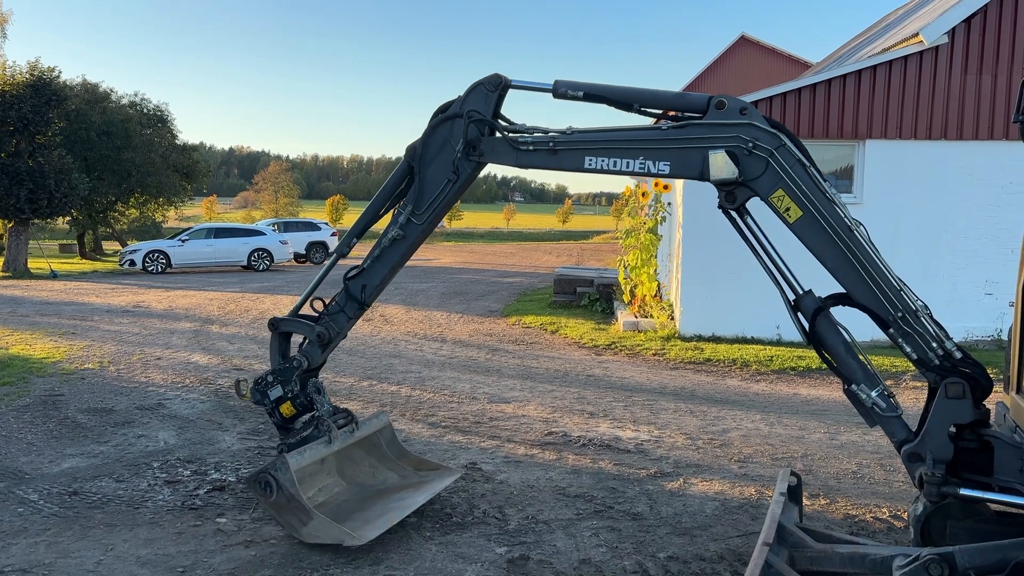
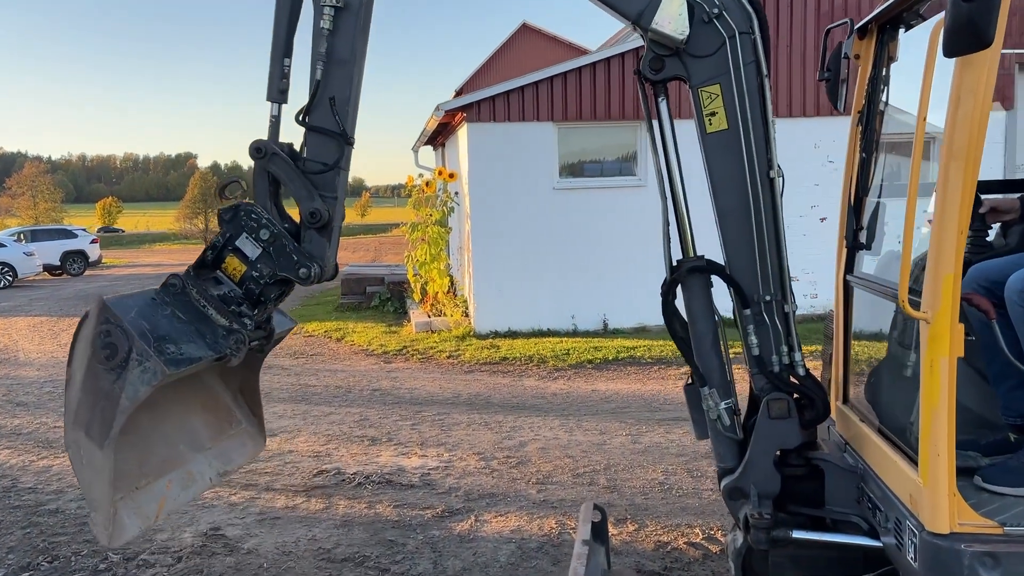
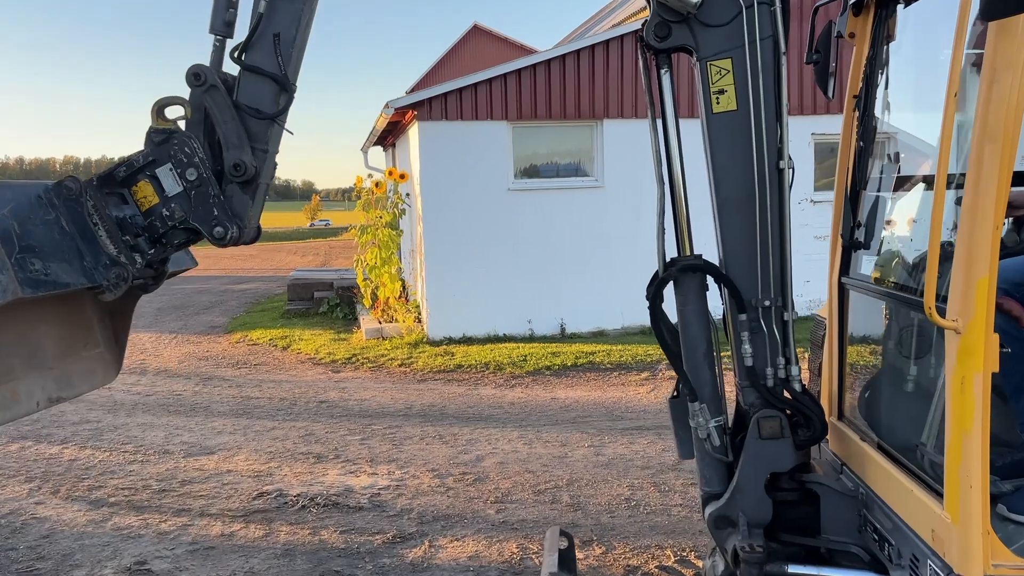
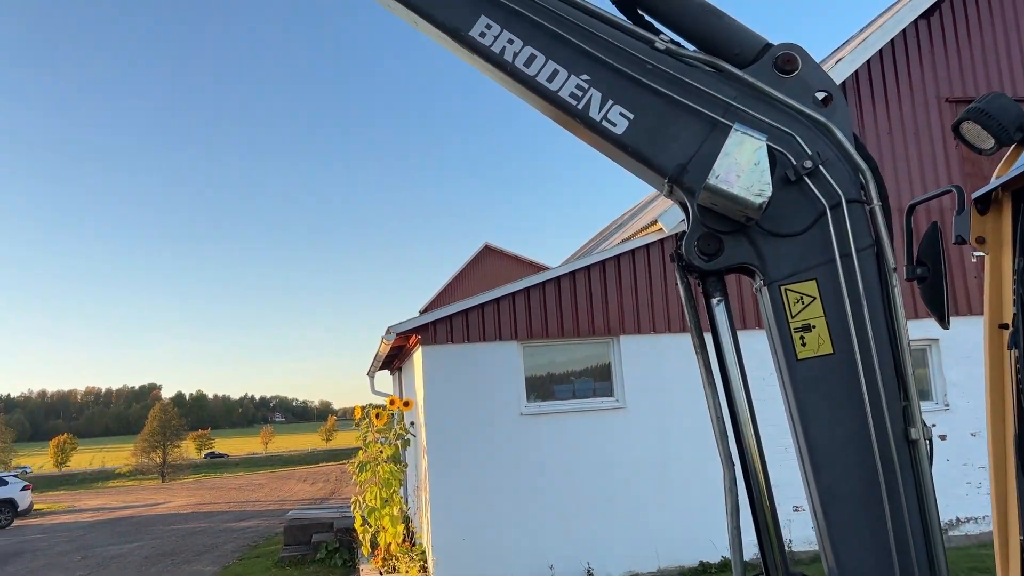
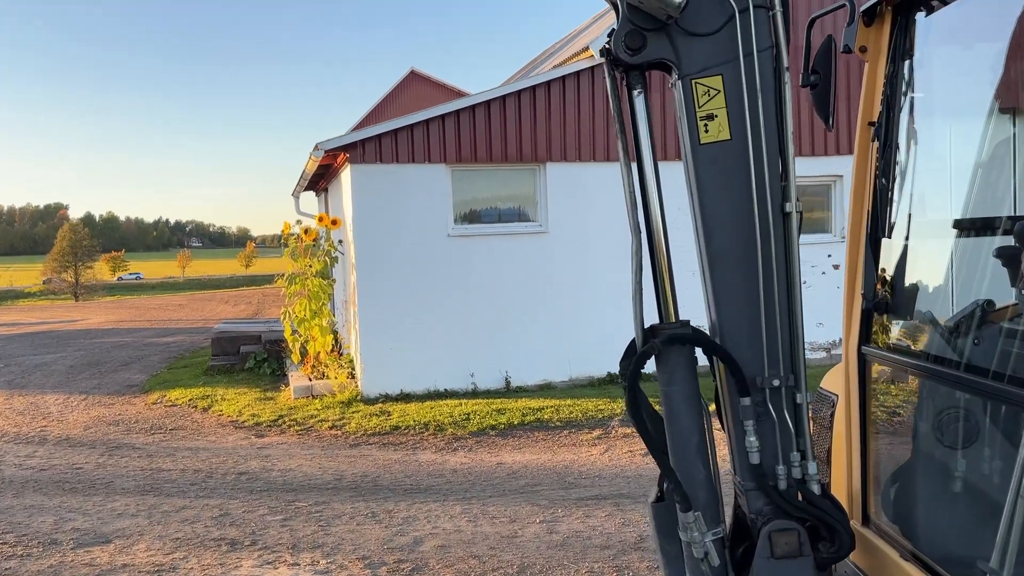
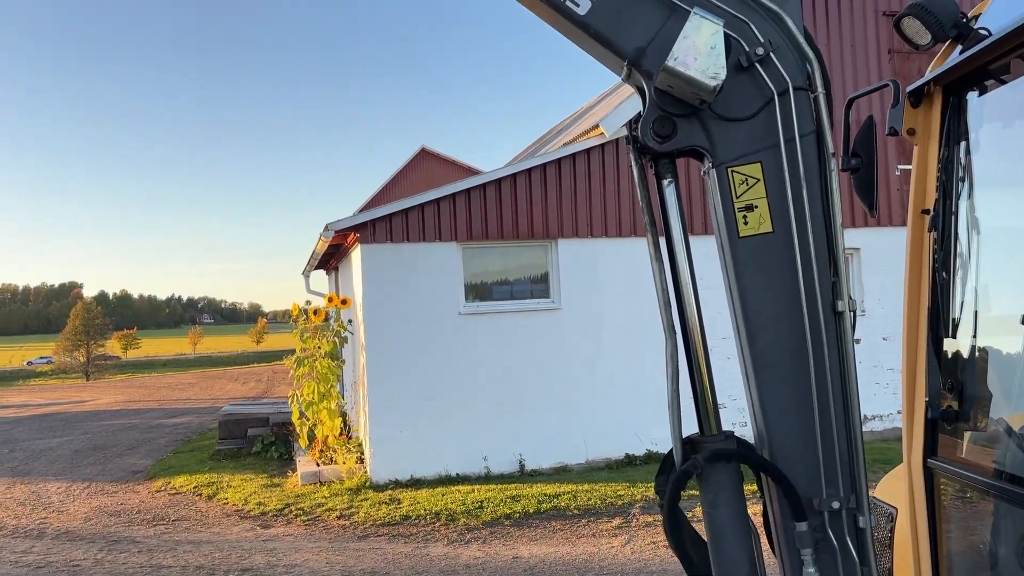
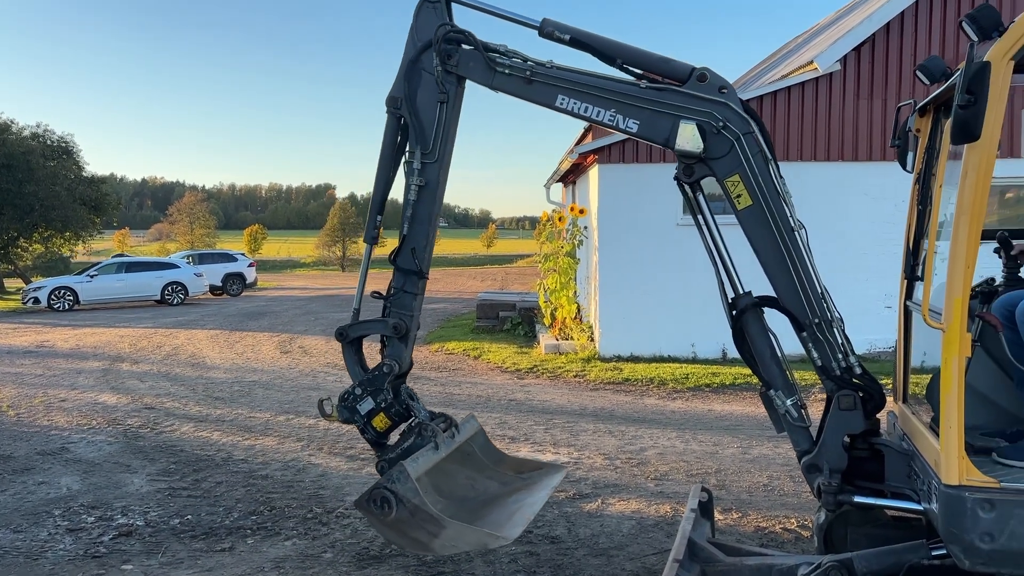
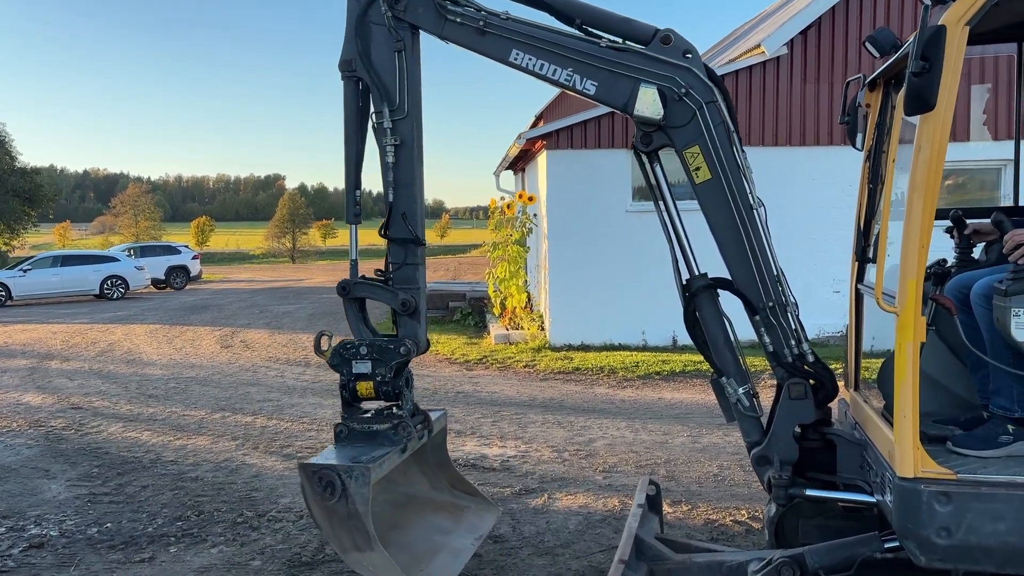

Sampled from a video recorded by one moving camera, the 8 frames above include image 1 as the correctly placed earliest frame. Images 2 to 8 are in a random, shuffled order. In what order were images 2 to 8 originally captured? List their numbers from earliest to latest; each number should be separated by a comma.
7, 8, 2, 3, 5, 6, 4
